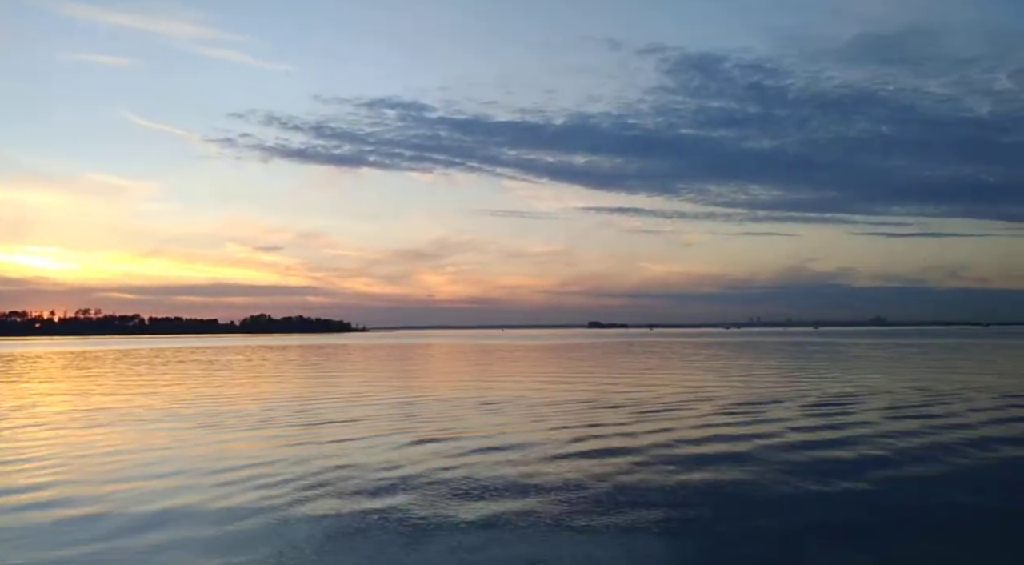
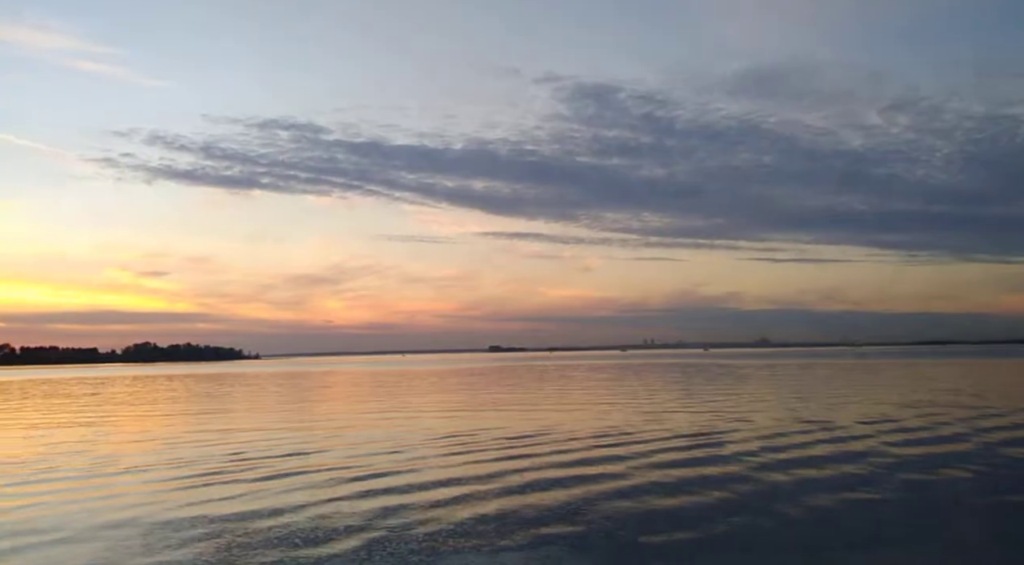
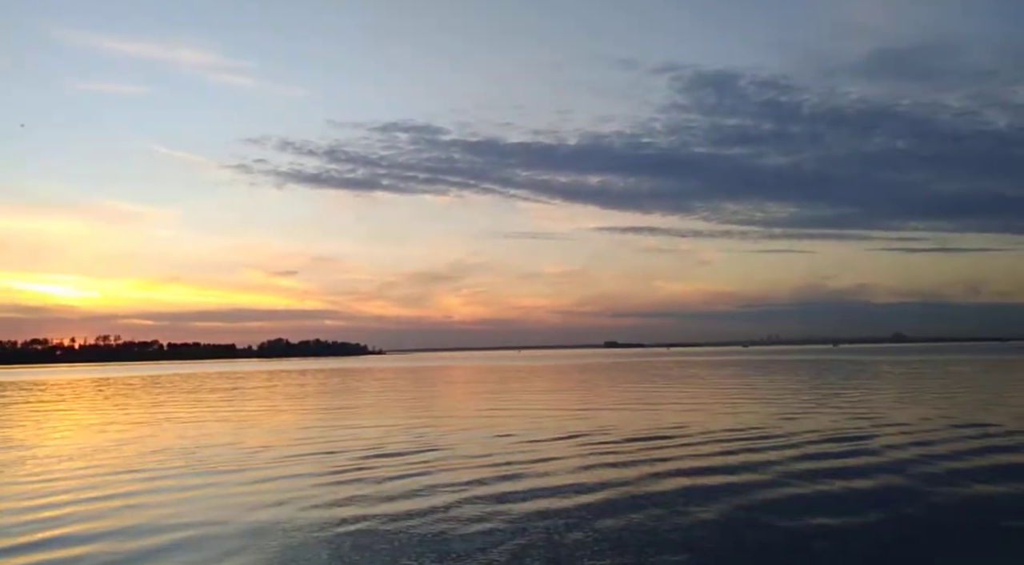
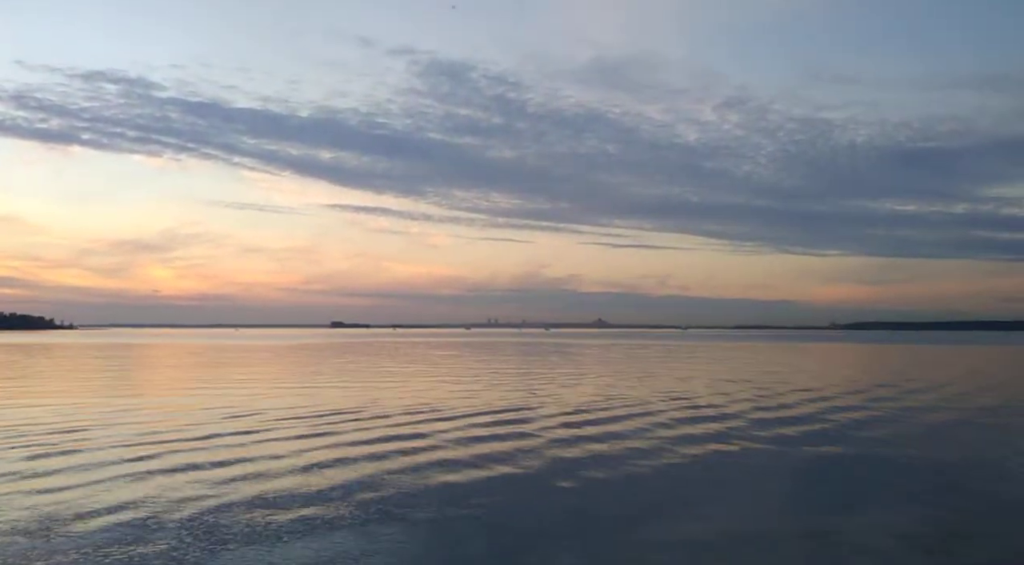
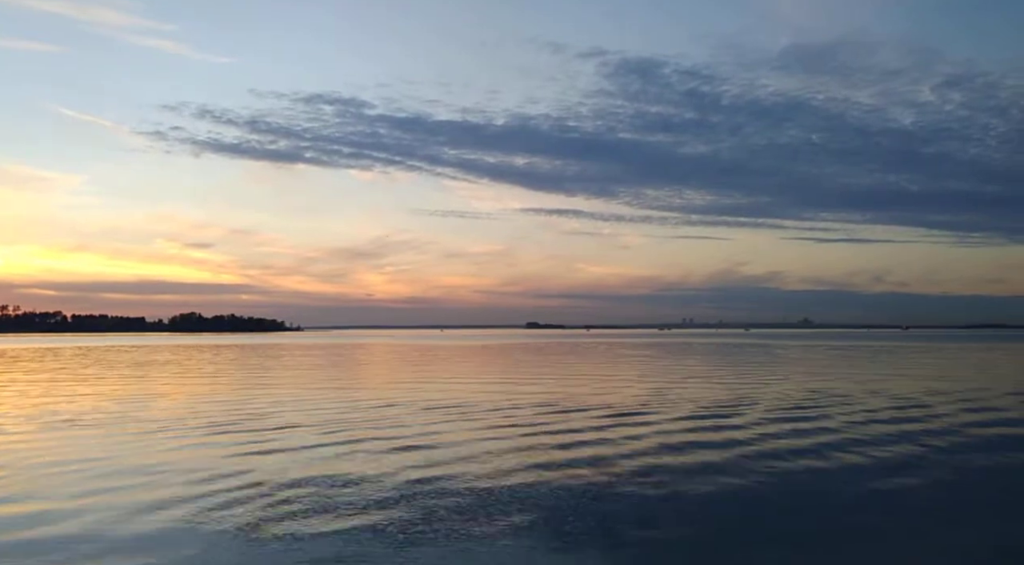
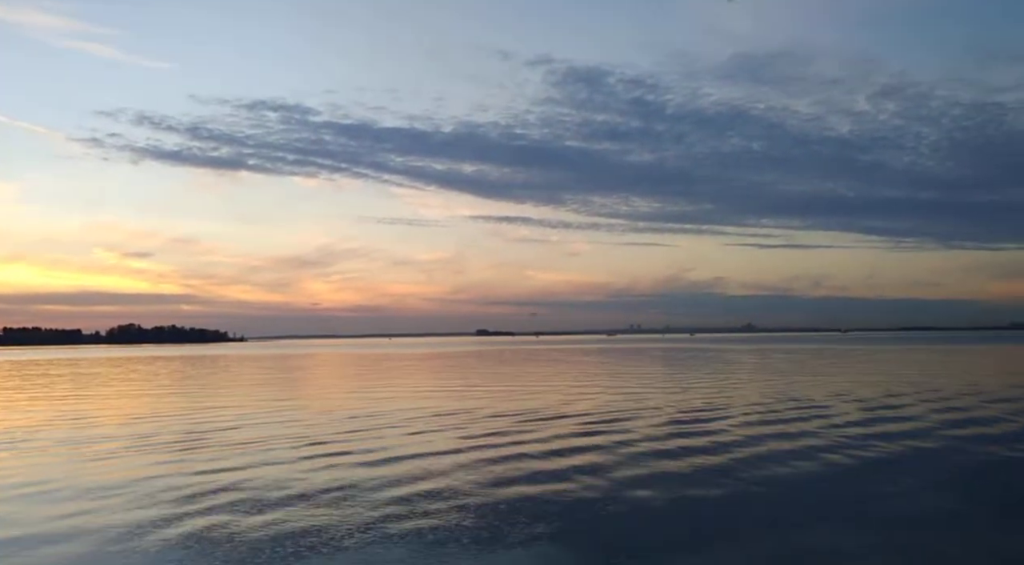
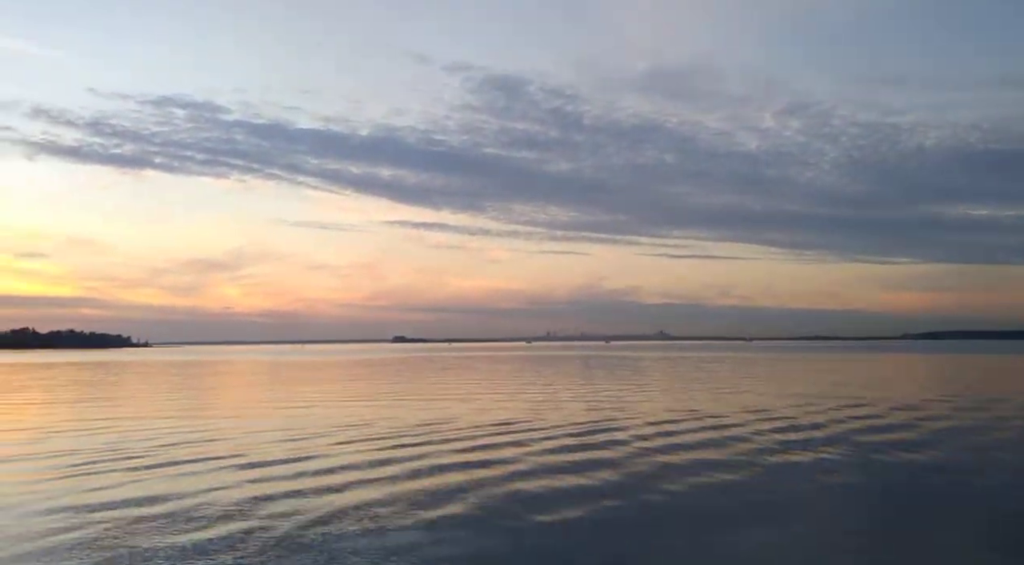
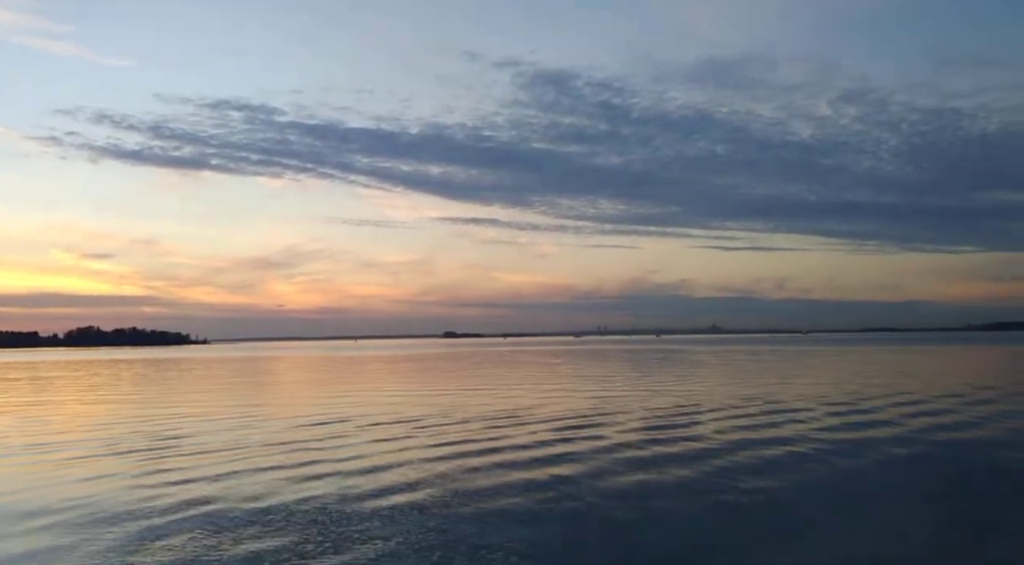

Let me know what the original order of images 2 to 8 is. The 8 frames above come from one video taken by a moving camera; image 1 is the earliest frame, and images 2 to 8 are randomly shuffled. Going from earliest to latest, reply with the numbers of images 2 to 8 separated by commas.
5, 6, 8, 4, 7, 2, 3
